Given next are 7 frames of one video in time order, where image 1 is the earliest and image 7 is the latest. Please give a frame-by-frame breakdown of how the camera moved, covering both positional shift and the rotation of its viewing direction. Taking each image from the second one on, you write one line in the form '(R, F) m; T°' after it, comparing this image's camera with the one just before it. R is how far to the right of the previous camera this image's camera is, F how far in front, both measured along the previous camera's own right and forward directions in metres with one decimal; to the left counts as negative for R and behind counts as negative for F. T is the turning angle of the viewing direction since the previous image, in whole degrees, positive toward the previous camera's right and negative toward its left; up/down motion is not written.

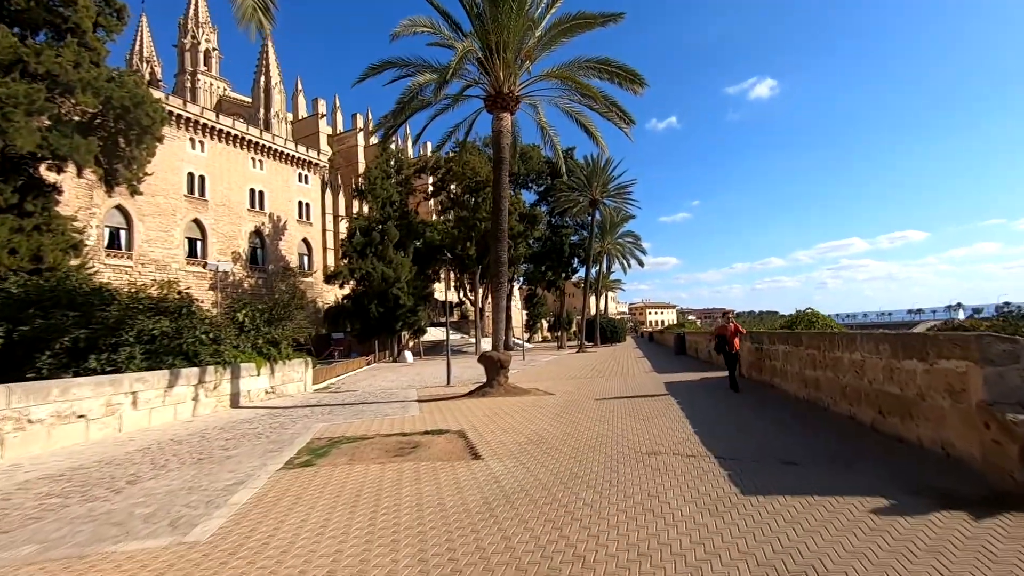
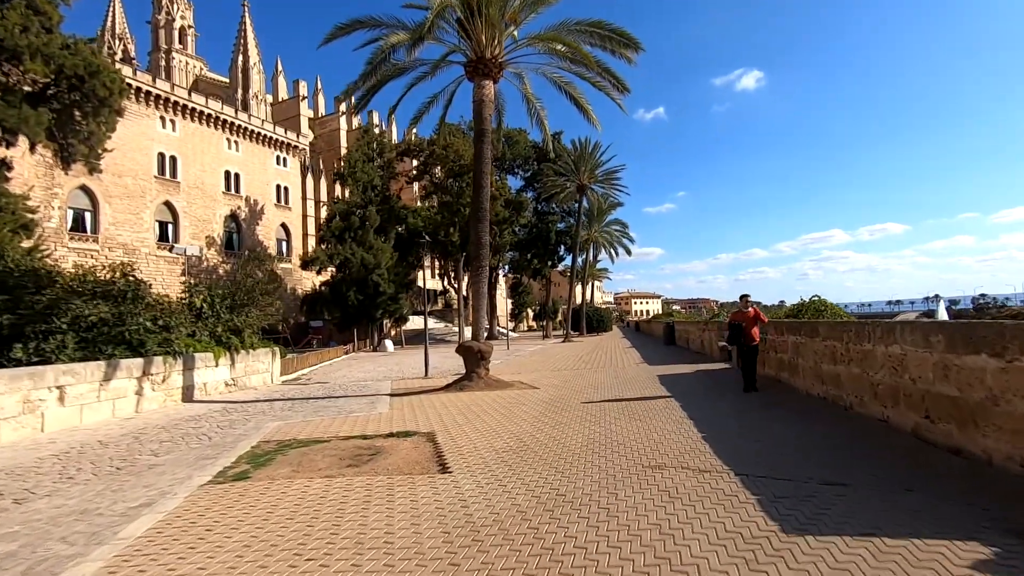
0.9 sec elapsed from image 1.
(+0.1, +1.2) m; +1°
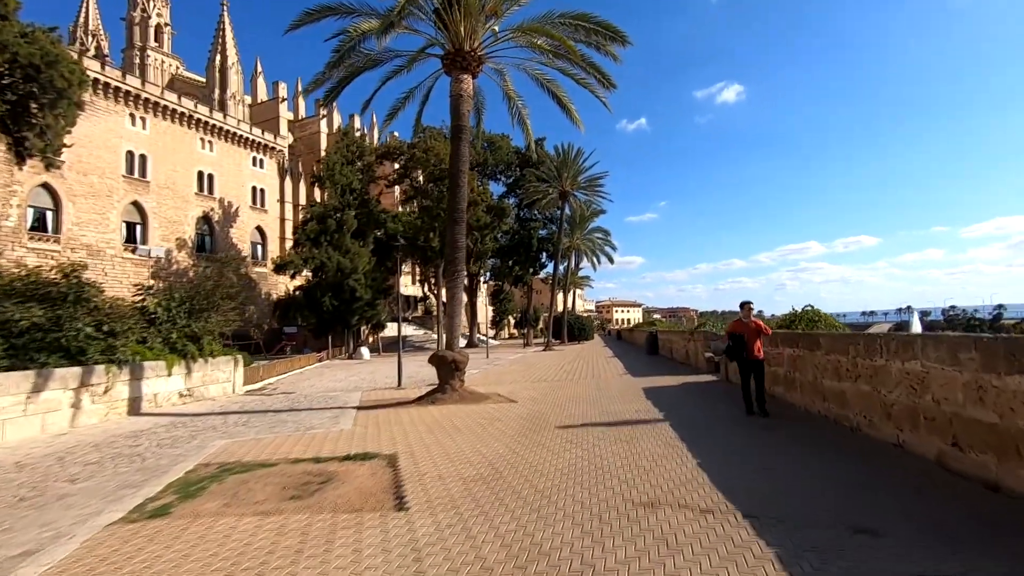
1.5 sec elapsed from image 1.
(+0.1, +0.8) m; +2°
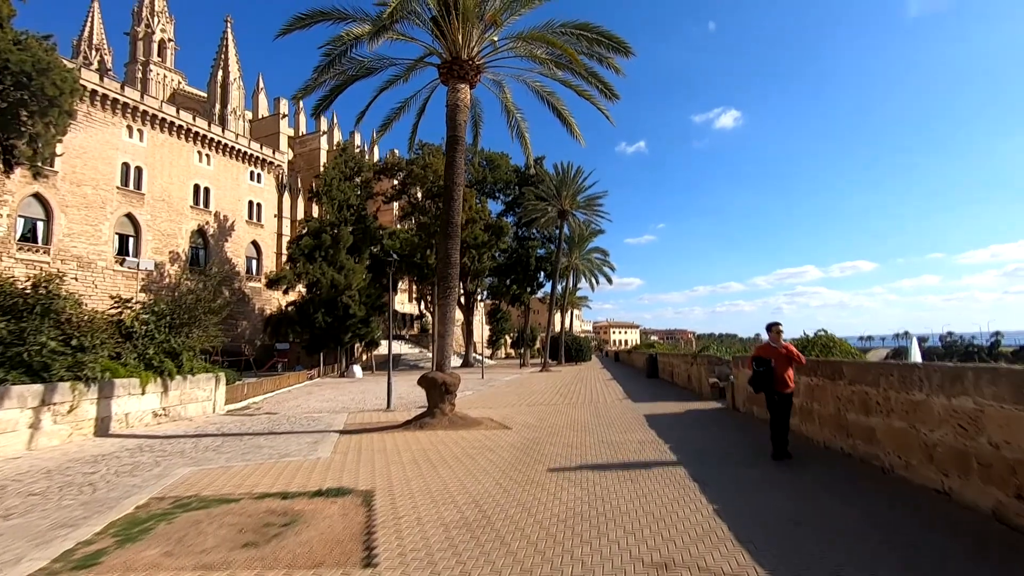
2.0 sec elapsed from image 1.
(0.0, +0.6) m; 0°
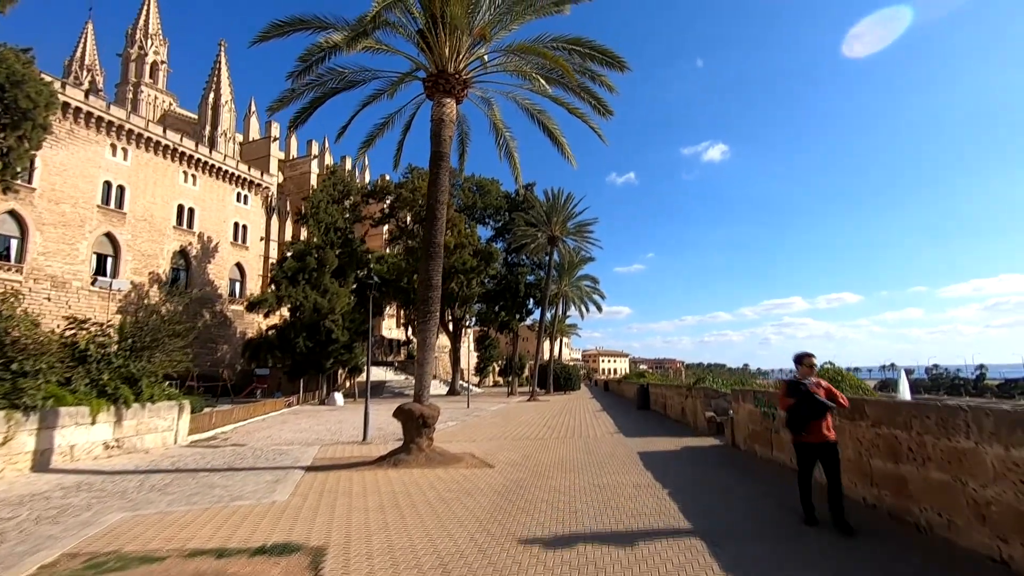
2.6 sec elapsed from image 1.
(+0.1, +0.8) m; +1°
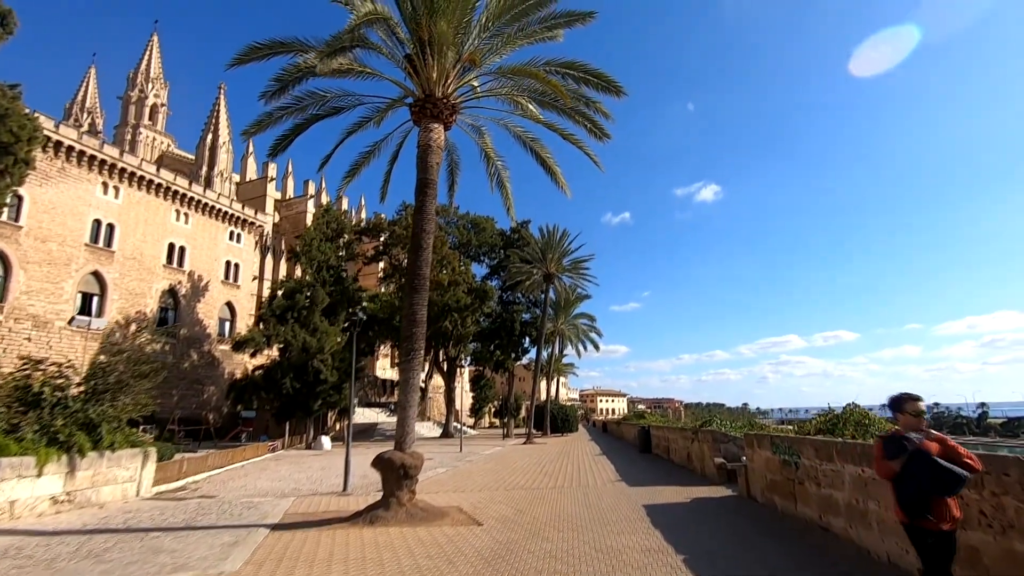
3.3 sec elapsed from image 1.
(+0.1, +0.8) m; 0°
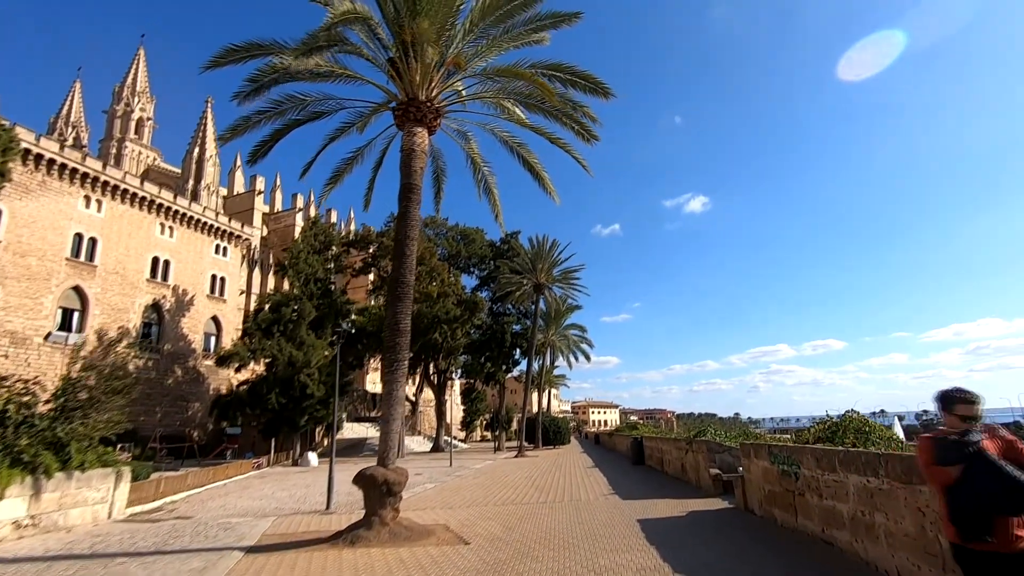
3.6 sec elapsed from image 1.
(+0.1, +0.3) m; +1°
